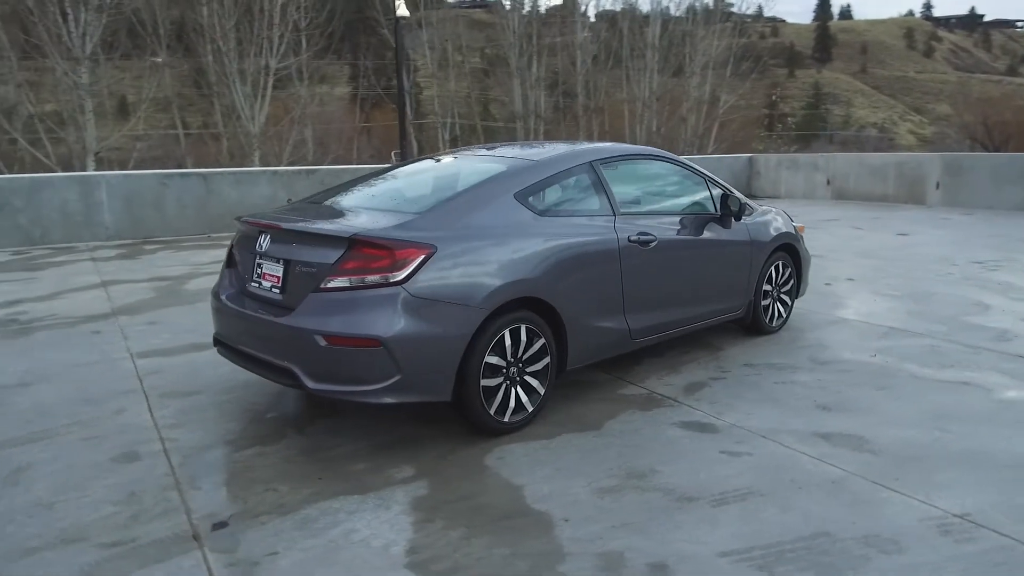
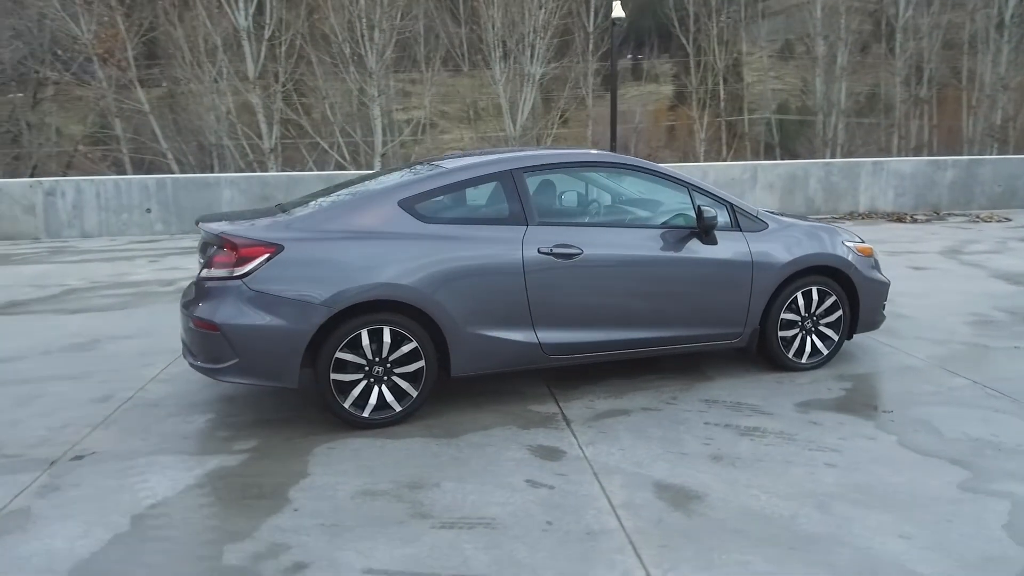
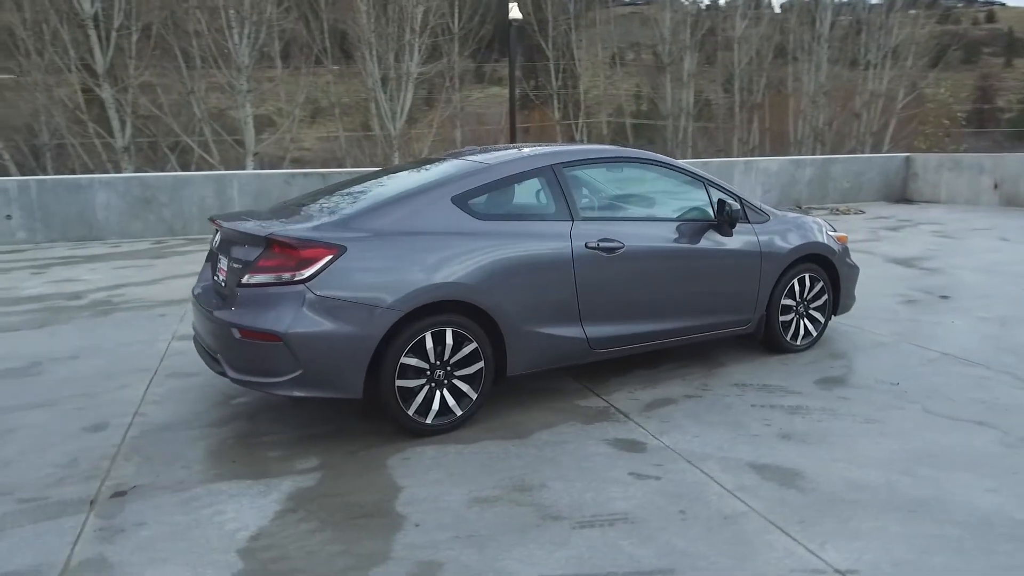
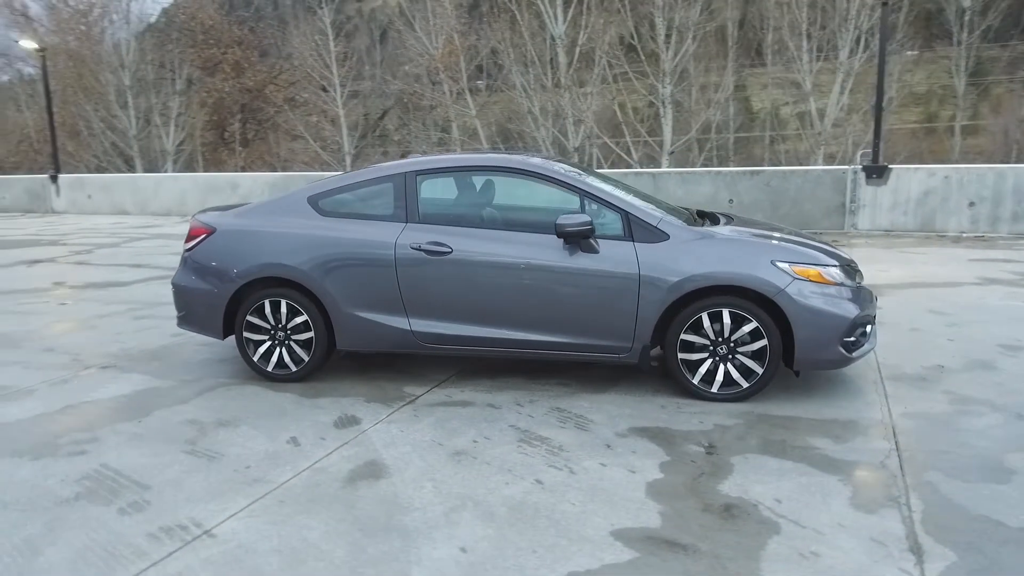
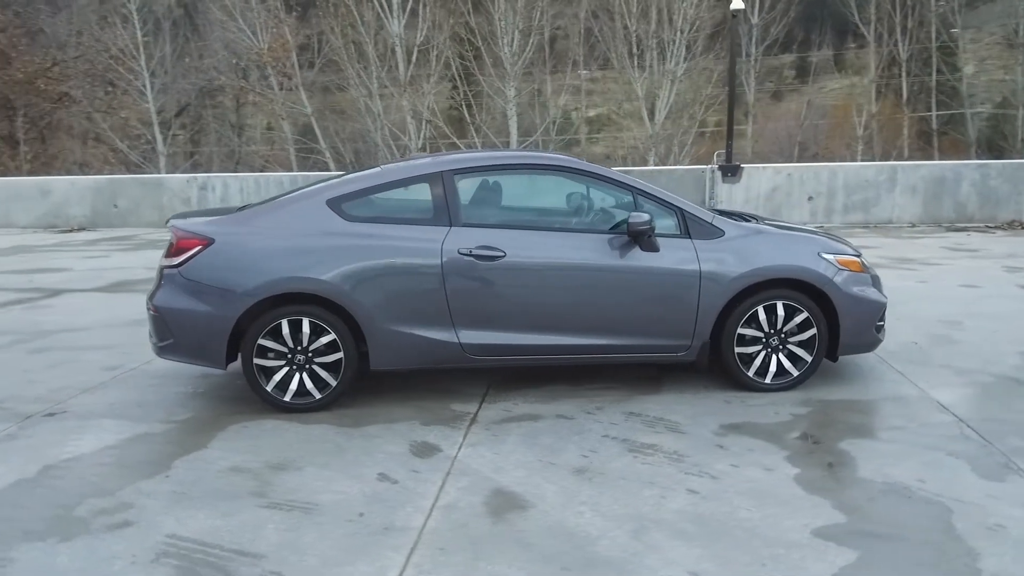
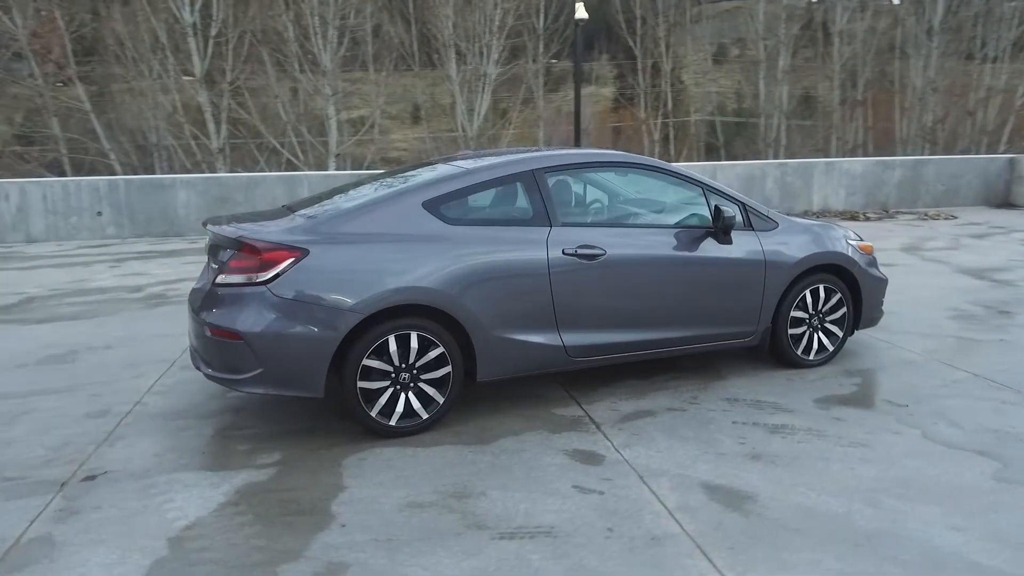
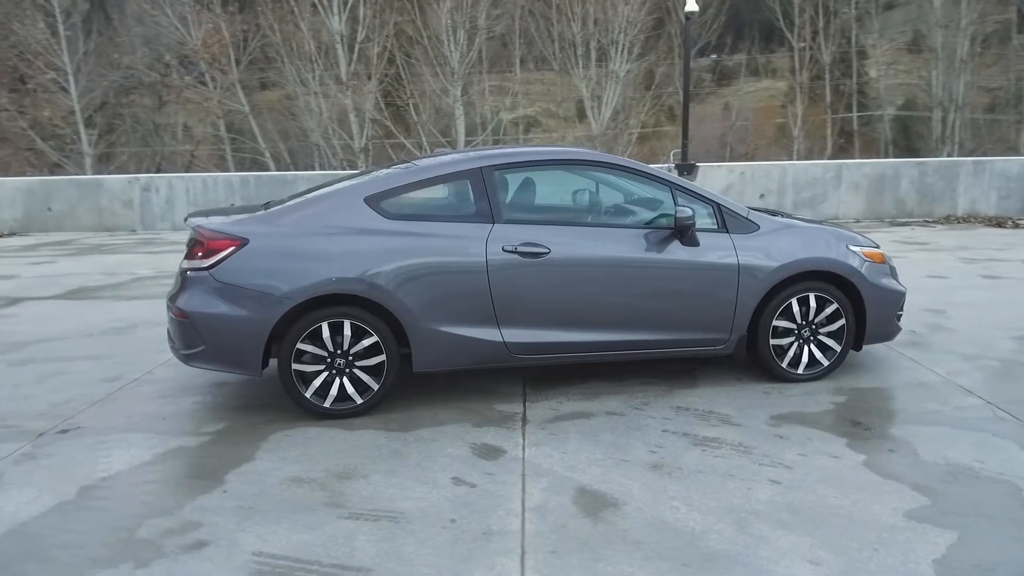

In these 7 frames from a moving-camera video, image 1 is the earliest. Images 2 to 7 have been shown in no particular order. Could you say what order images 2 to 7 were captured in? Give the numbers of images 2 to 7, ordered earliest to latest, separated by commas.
3, 6, 2, 7, 5, 4
